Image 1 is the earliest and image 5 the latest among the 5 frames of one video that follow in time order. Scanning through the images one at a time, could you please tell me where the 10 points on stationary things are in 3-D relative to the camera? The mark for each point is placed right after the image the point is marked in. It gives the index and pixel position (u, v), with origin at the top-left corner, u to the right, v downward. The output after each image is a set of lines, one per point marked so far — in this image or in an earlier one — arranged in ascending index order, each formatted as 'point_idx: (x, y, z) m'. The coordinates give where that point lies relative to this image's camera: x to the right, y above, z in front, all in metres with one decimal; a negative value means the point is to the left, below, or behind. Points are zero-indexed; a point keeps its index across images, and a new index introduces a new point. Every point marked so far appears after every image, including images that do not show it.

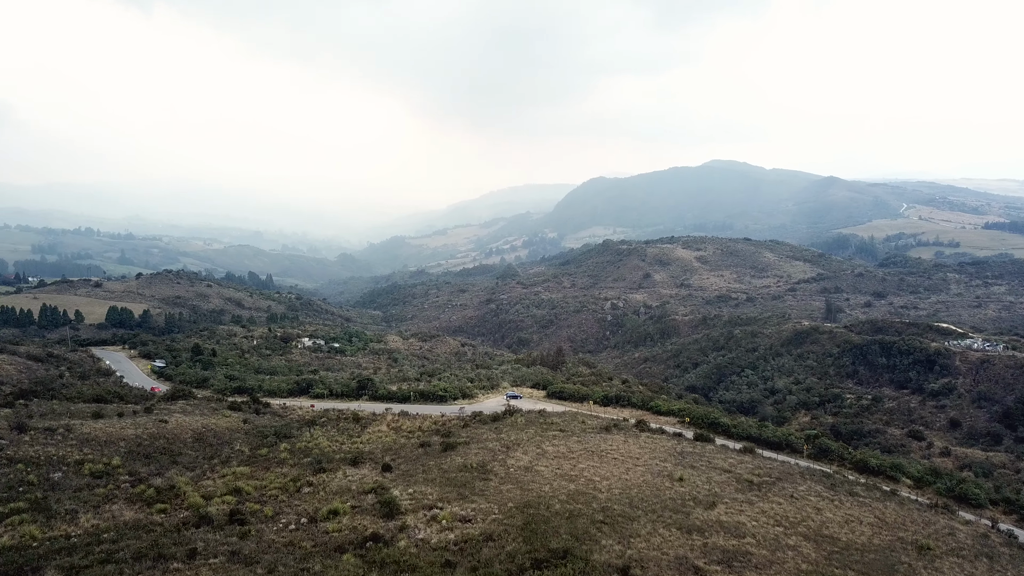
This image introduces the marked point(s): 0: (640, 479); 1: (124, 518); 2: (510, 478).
0: (+5.3, -7.8, +19.3) m
1: (-13.1, -7.7, +15.9) m
2: (-0.1, -7.5, +18.8) m
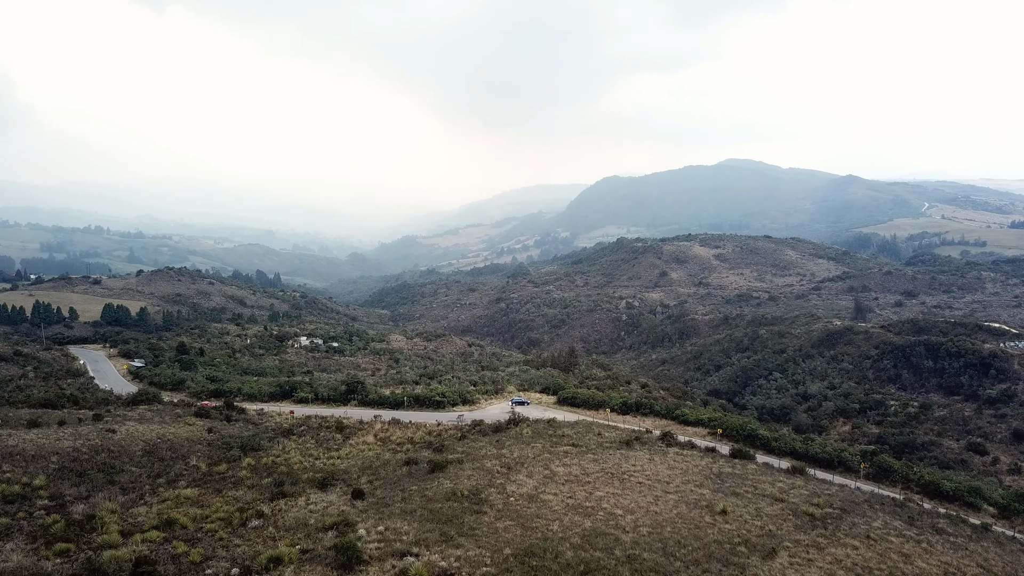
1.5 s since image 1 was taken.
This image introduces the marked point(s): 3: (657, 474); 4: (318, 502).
0: (+5.3, -7.3, +15.3) m
1: (-13.1, -7.2, +12.2) m
2: (-0.1, -7.0, +14.8) m
3: (+5.7, -7.3, +18.5) m
4: (-6.7, -7.4, +16.4) m
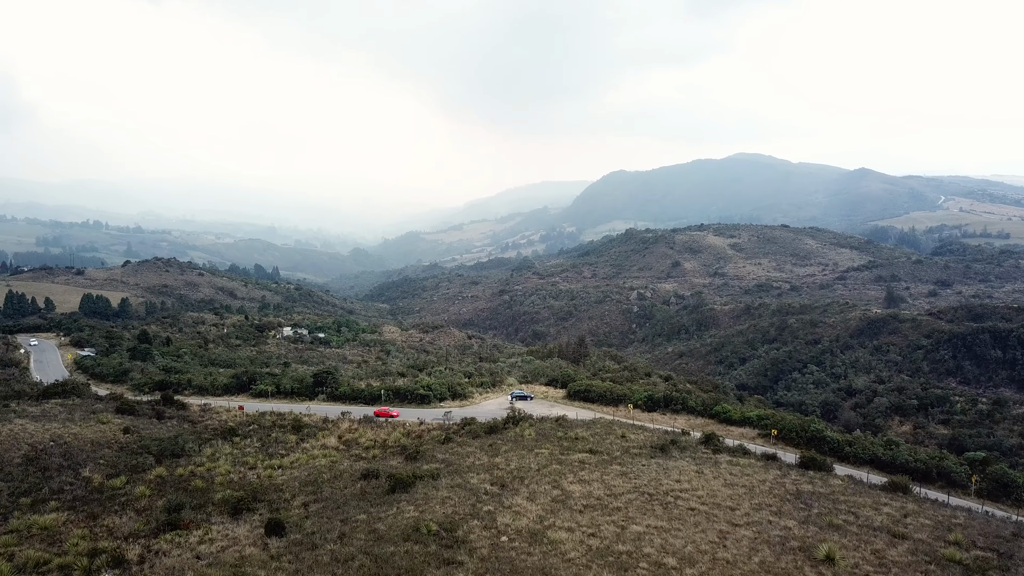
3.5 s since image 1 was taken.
0: (+5.1, -5.7, +9.8) m
1: (-13.3, -5.6, +7.0) m
2: (-0.3, -5.4, +9.4) m
3: (+5.6, -5.7, +13.0) m
4: (-6.9, -5.8, +11.0) m
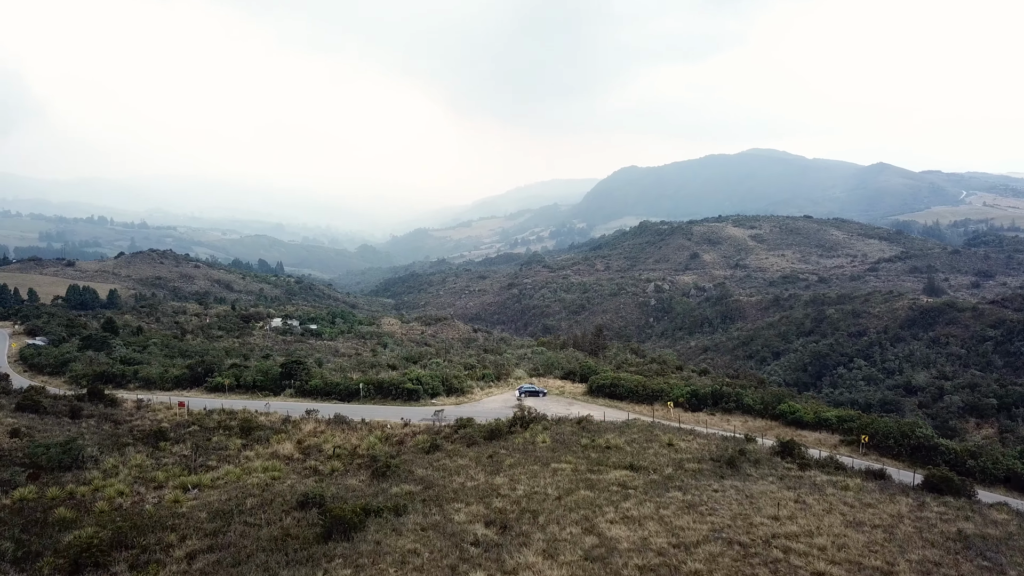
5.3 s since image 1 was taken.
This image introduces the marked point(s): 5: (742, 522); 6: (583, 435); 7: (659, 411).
0: (+5.1, -4.5, +5.0) m
1: (-13.3, -4.4, +2.4) m
2: (-0.2, -4.2, +4.6) m
3: (+5.7, -4.4, +8.1) m
4: (-6.8, -4.6, +6.4) m
5: (+4.1, -4.3, +8.6) m
6: (+2.2, -4.4, +14.2) m
7: (+5.8, -4.8, +18.6) m
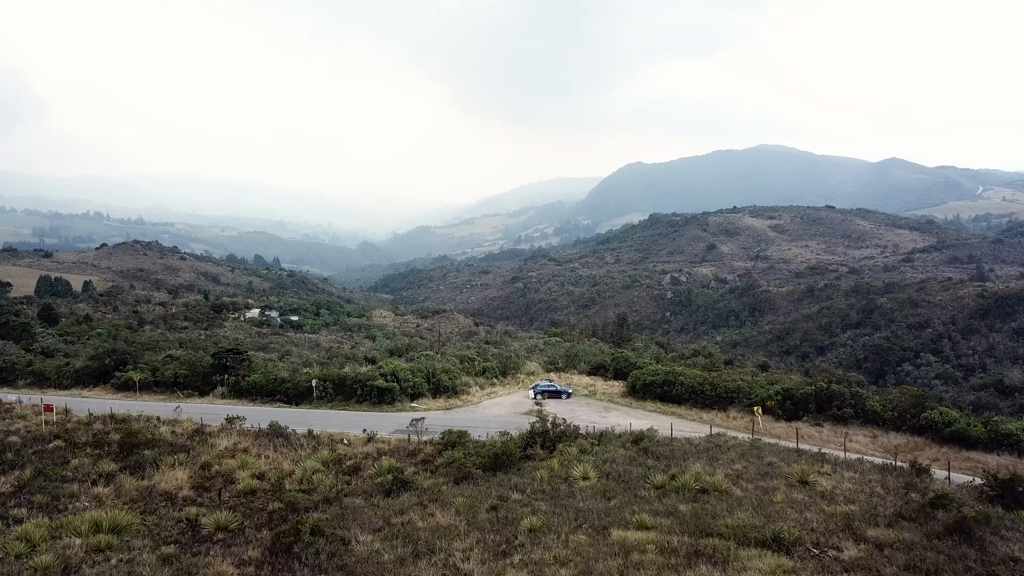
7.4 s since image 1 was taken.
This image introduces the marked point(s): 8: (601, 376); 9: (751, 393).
0: (+5.4, -3.2, -0.9) m
1: (-13.1, -3.1, -3.2) m
2: (0.0, -2.9, -1.1) m
3: (+6.0, -3.1, +2.3) m
4: (-6.5, -3.3, +0.6) m
5: (+4.4, -3.0, +2.8) m
6: (+2.5, -3.1, +8.4) m
7: (+6.2, -3.5, +12.8) m
8: (+3.5, -3.5, +19.0) m
9: (+7.0, -3.0, +13.9) m
